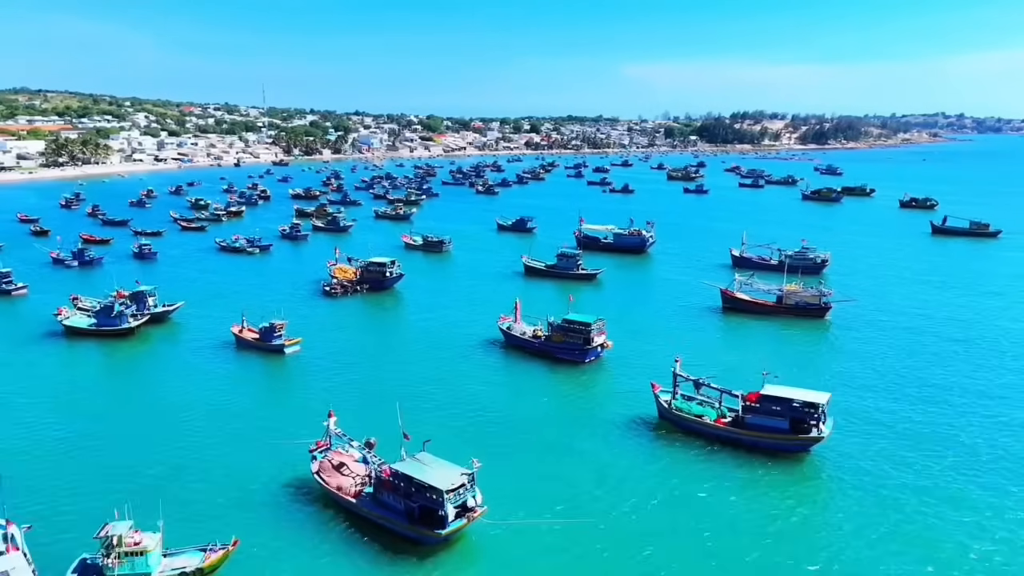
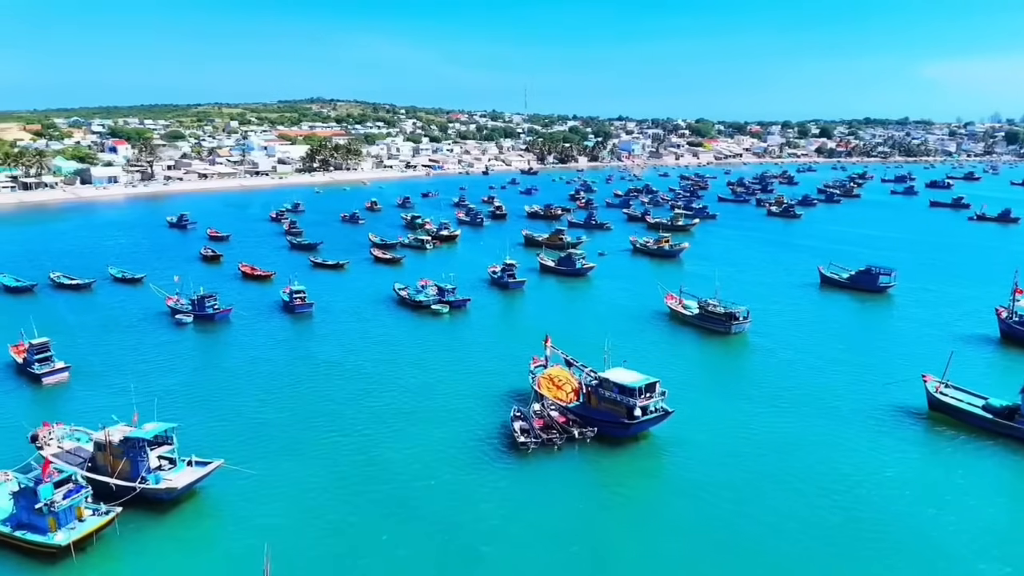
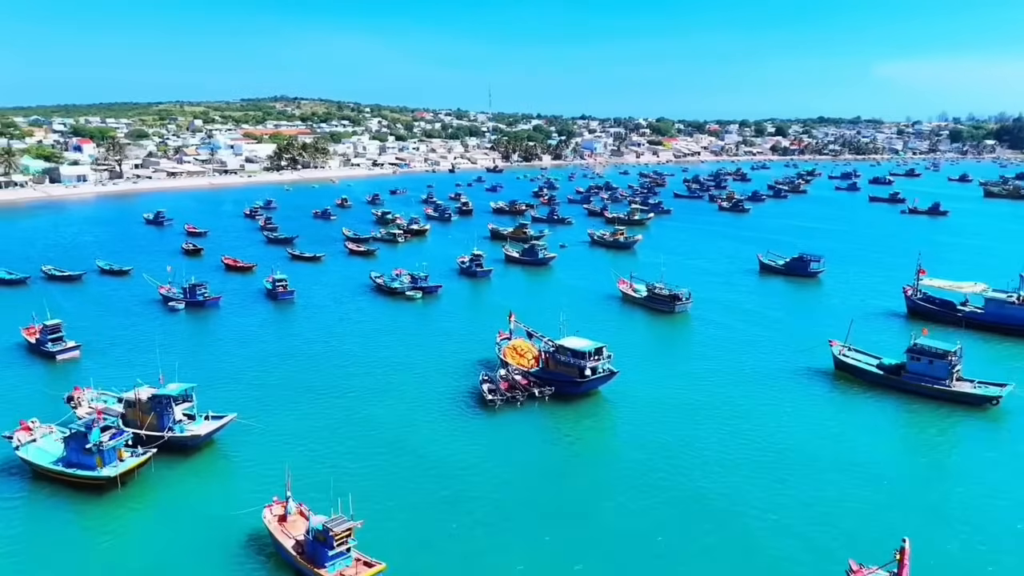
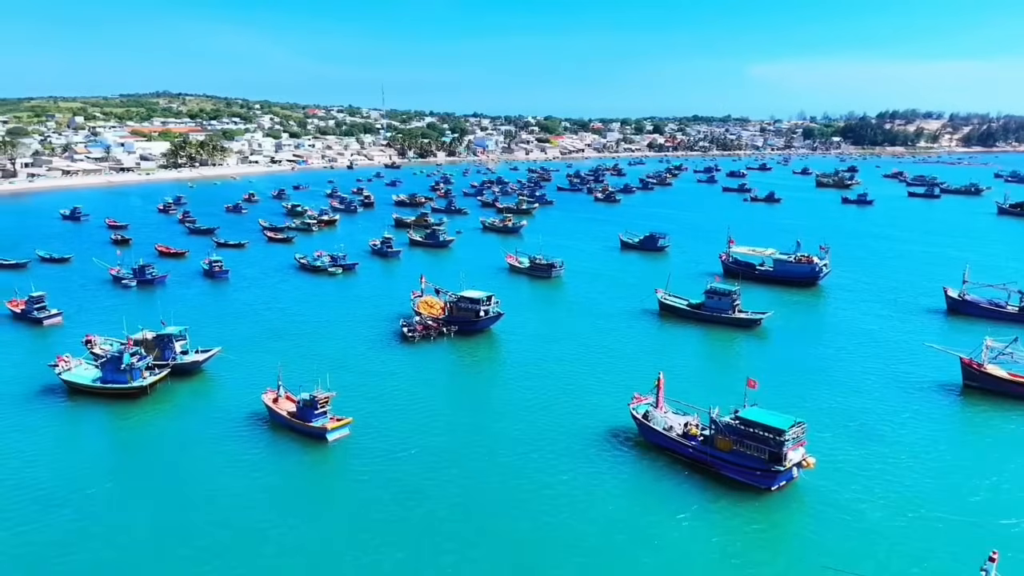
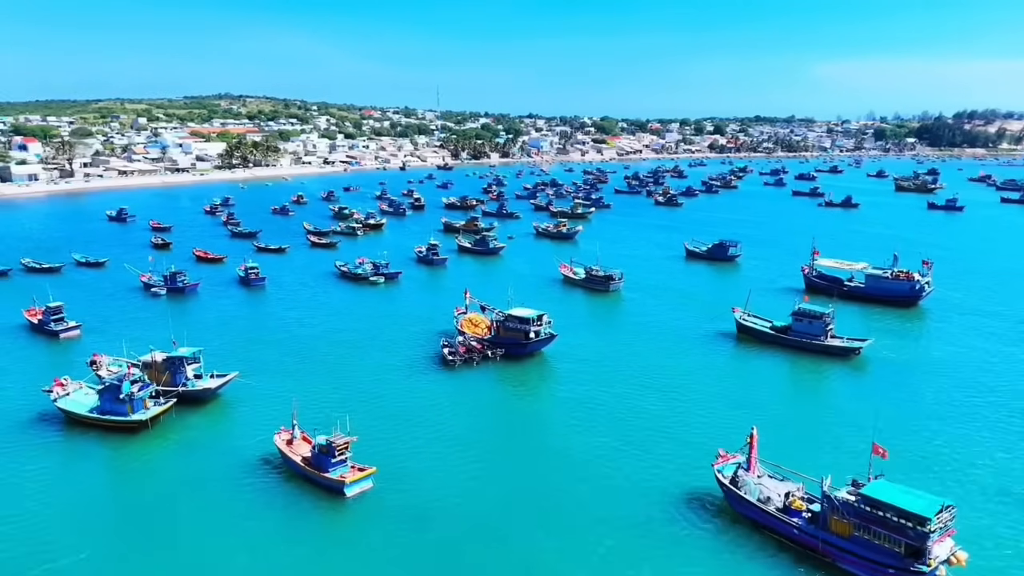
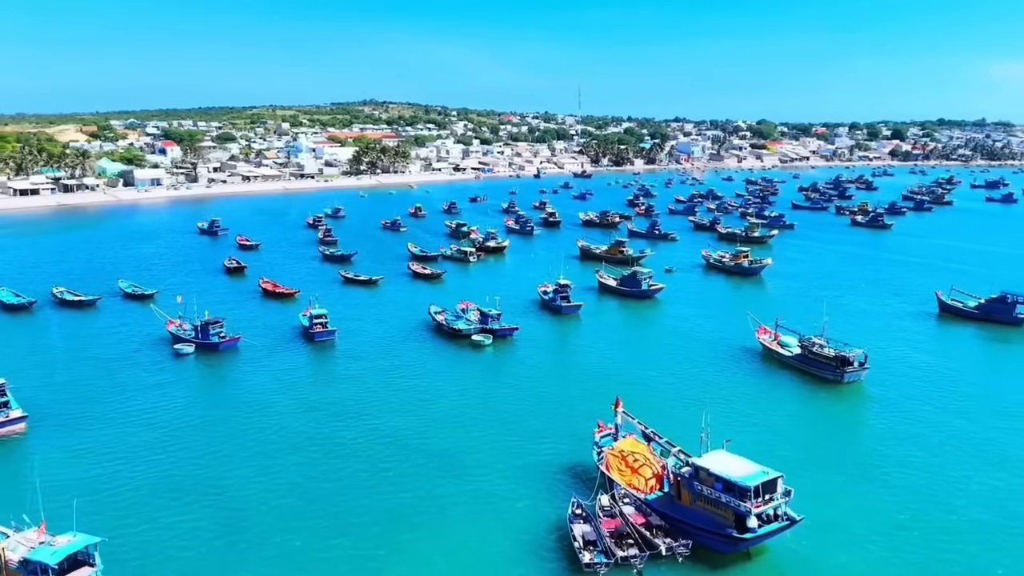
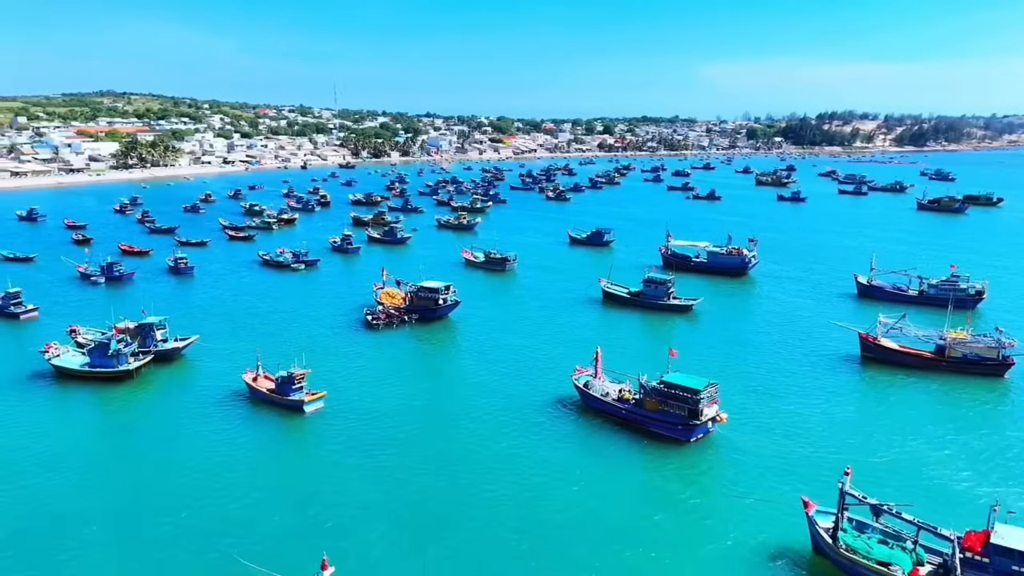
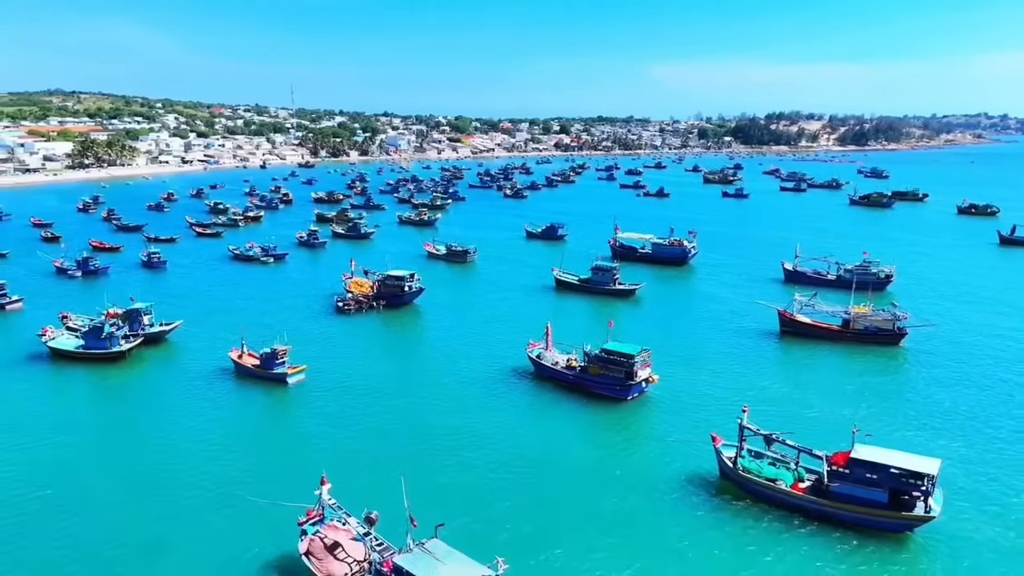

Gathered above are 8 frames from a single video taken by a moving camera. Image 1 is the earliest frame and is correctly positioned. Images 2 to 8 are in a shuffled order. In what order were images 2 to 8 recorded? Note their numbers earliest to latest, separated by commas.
8, 7, 4, 5, 3, 2, 6
